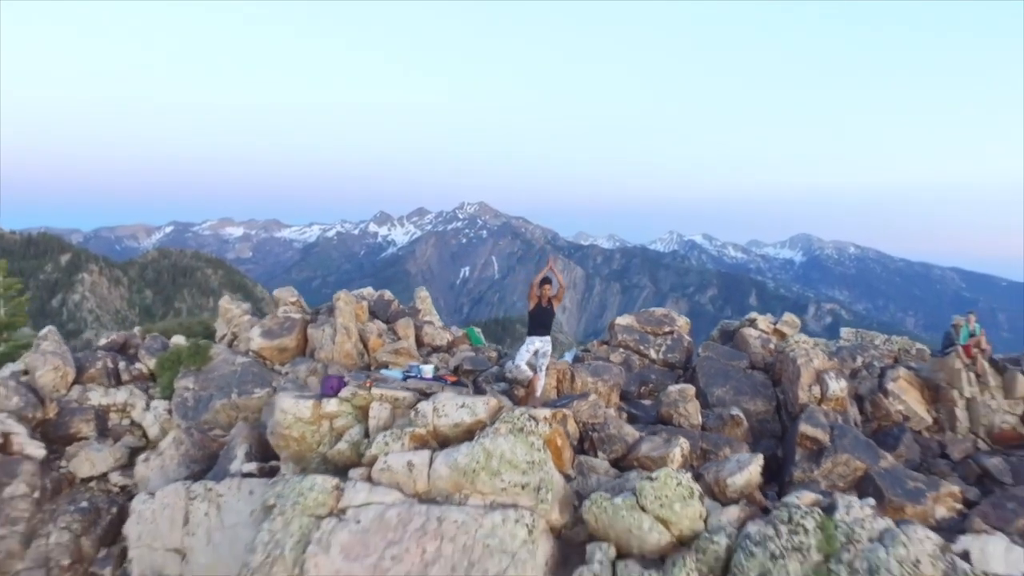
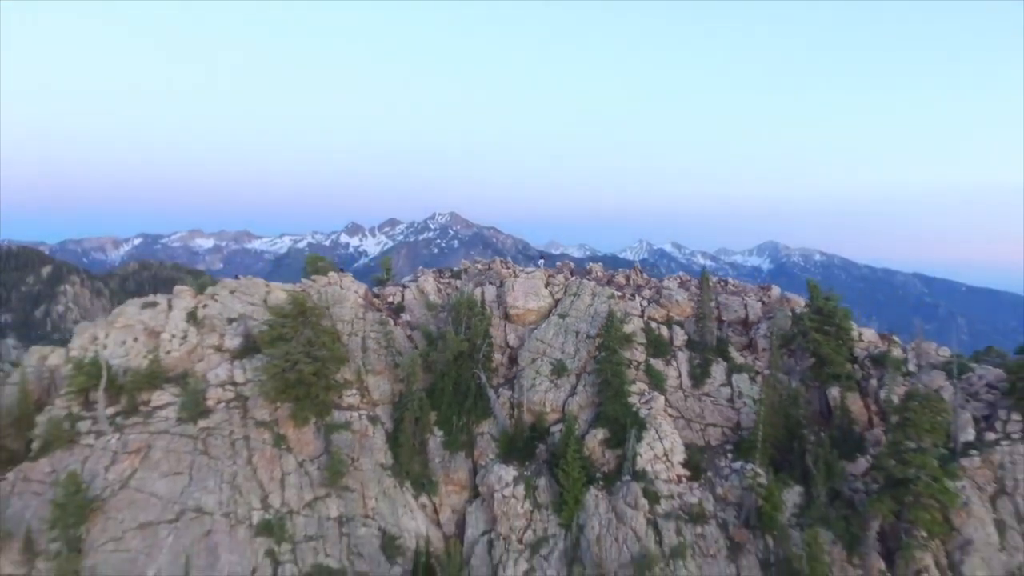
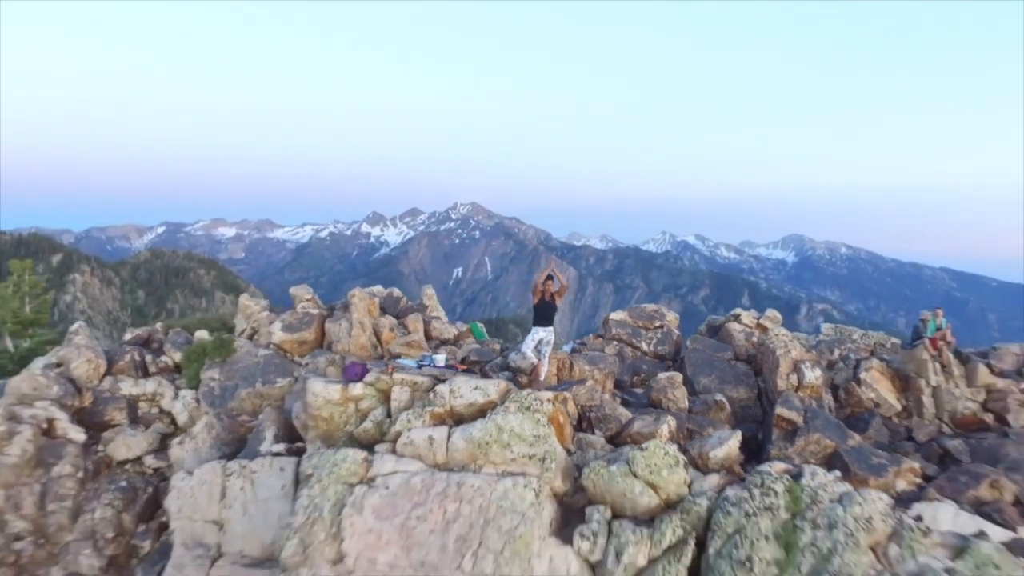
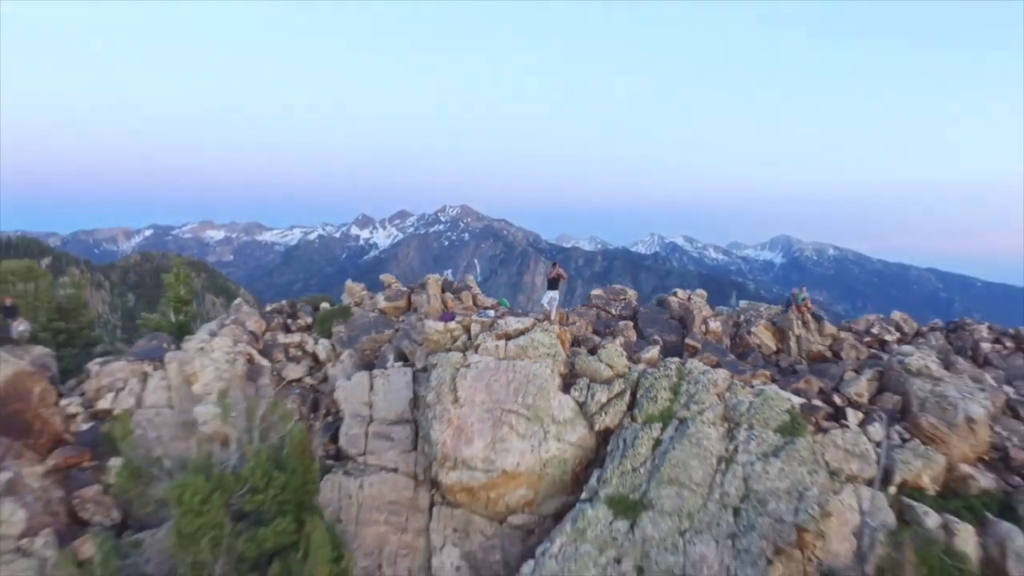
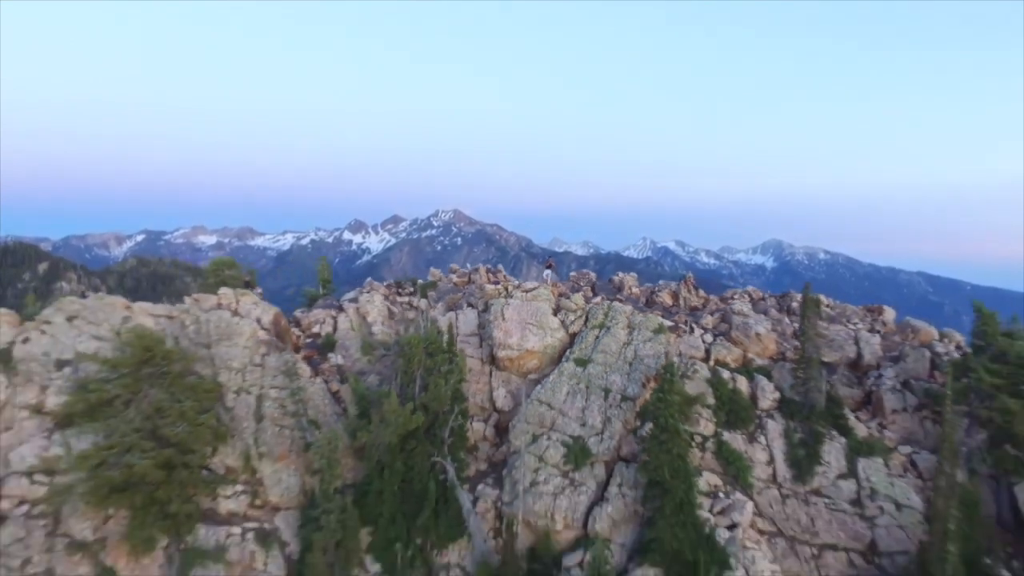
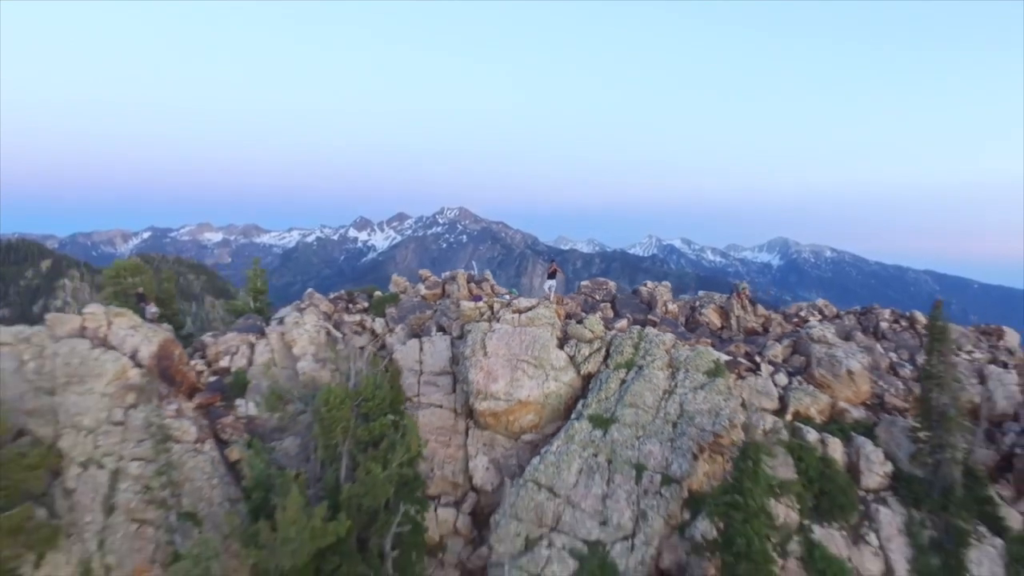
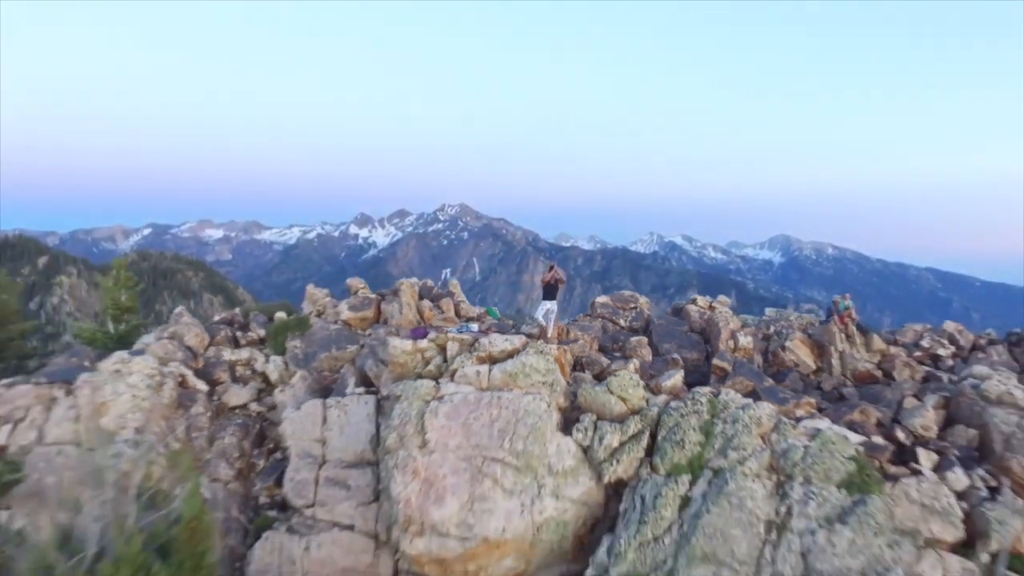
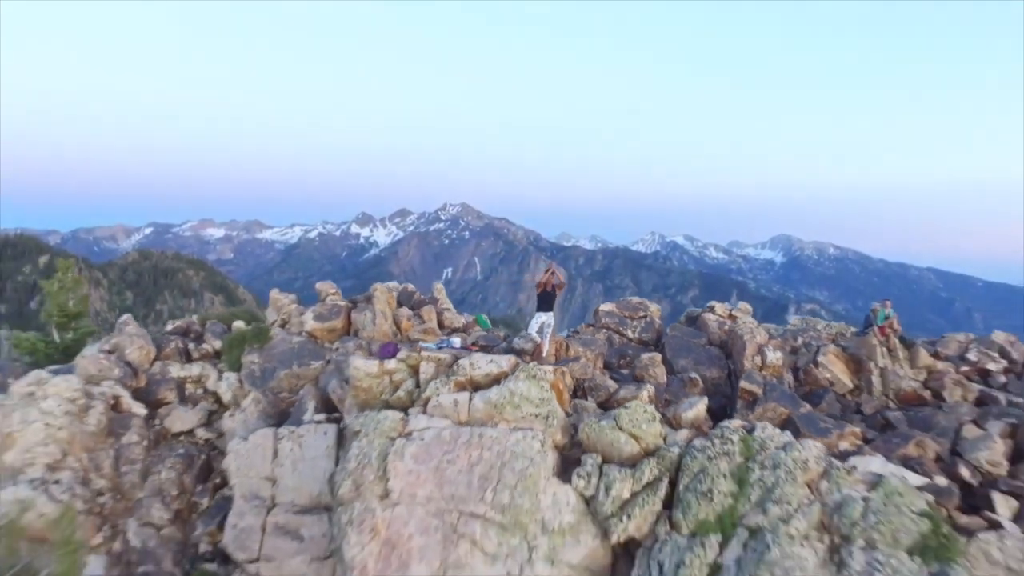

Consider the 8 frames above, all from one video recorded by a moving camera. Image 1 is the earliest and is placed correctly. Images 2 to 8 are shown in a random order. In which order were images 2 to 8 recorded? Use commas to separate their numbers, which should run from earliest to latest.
3, 8, 7, 4, 6, 5, 2
